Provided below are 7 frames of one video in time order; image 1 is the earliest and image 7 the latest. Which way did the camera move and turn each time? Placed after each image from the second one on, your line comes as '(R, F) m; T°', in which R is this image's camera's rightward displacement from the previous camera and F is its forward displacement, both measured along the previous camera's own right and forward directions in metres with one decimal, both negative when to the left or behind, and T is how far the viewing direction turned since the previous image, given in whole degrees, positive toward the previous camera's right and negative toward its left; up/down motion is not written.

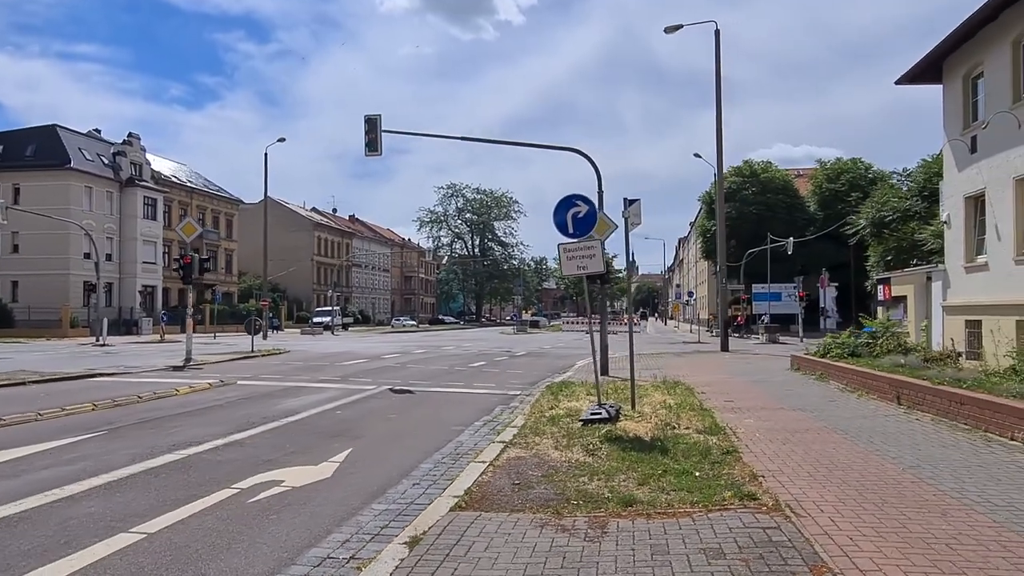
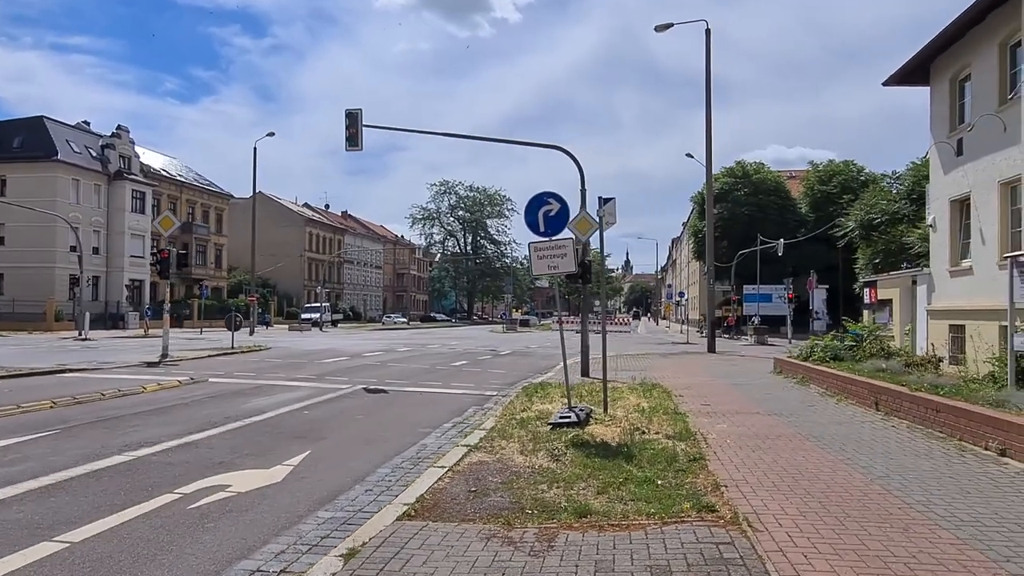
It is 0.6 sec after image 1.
(+0.3, +0.3) m; 0°
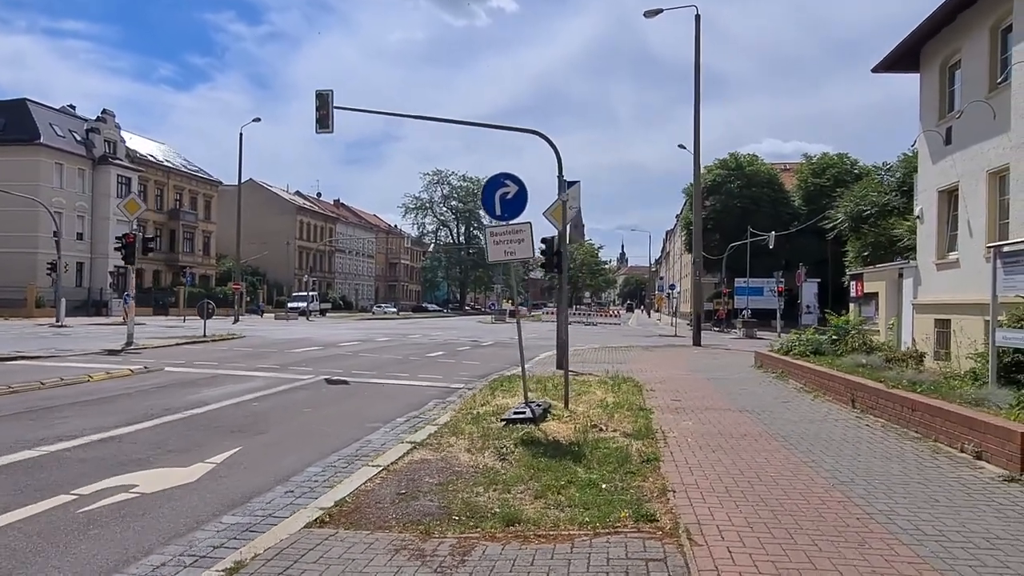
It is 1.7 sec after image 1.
(+0.5, +0.6) m; 0°
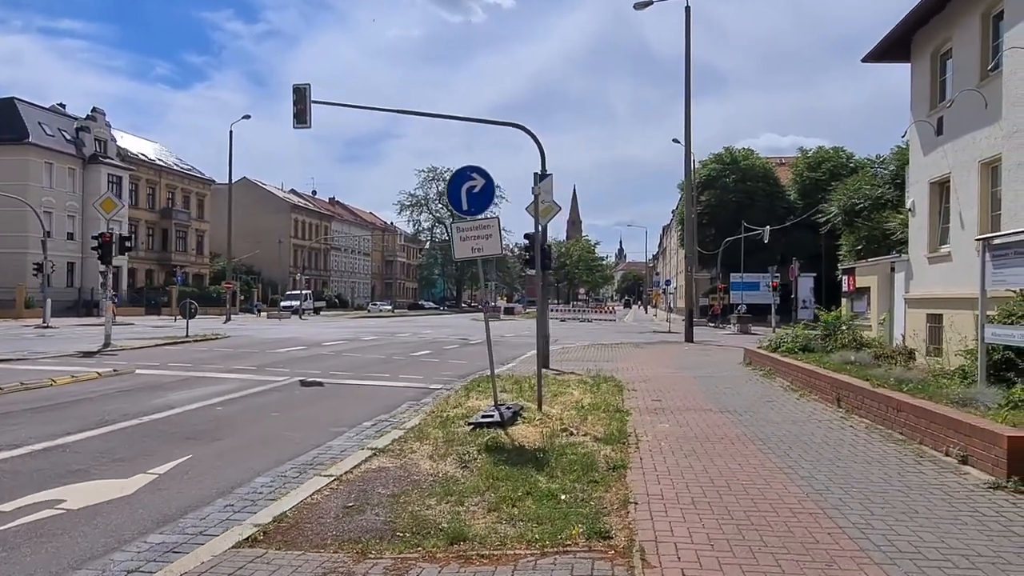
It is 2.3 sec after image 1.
(+0.4, +0.4) m; 0°
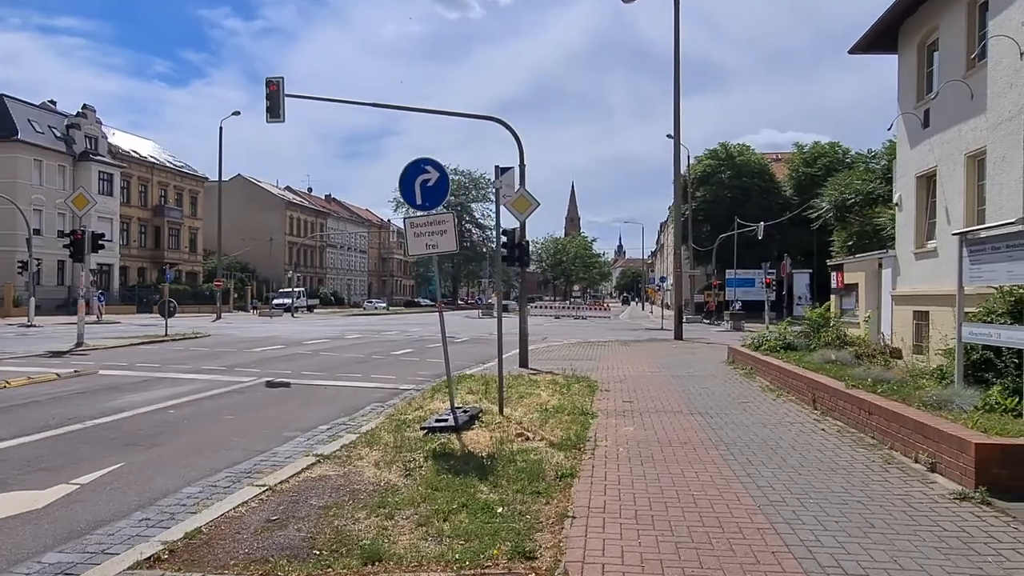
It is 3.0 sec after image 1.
(+0.5, +0.4) m; 0°
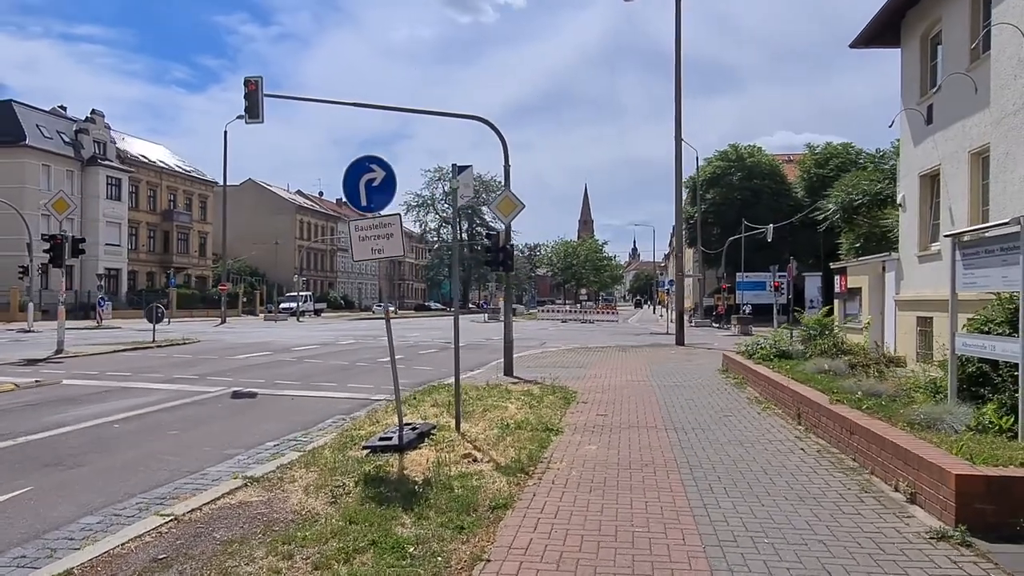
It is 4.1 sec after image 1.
(+0.6, +0.7) m; -1°
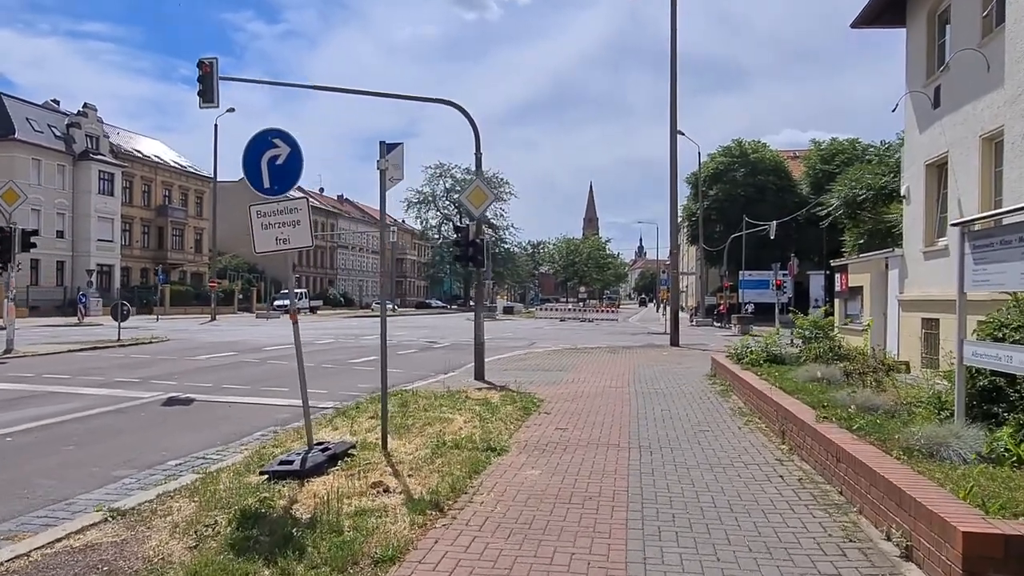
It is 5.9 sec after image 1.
(+0.7, +1.2) m; 0°
